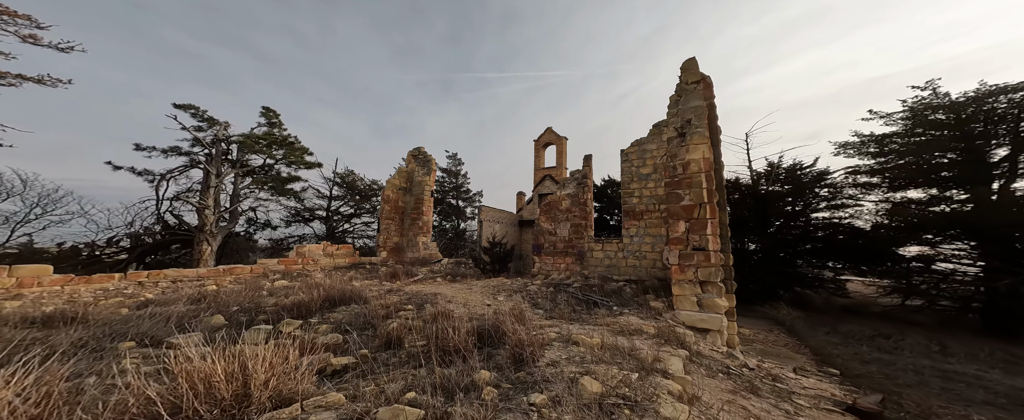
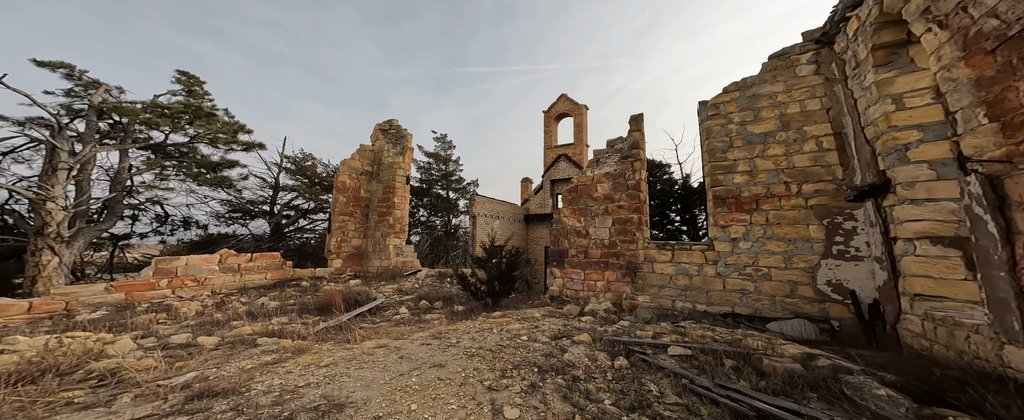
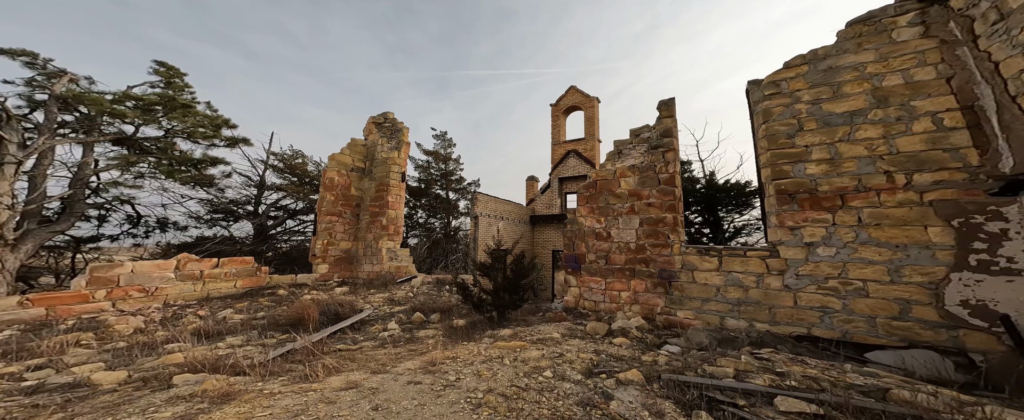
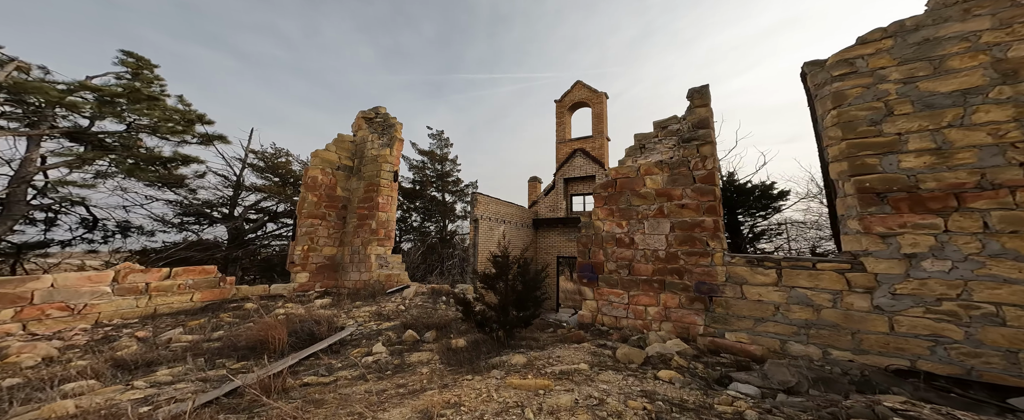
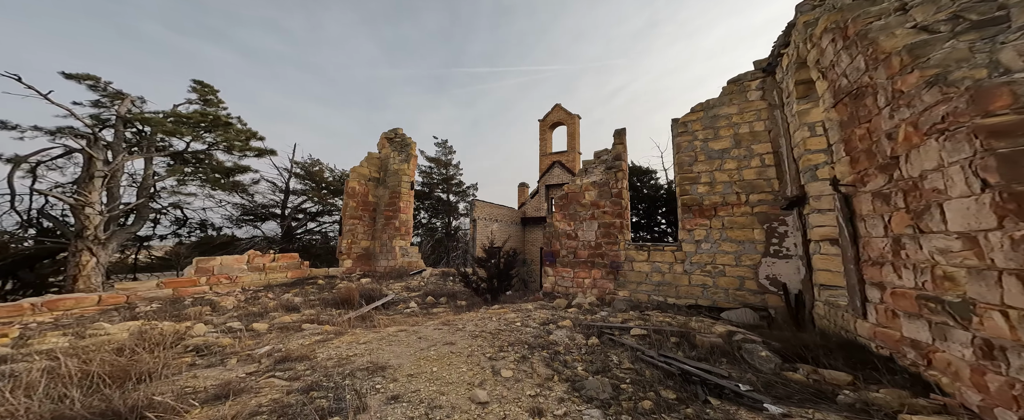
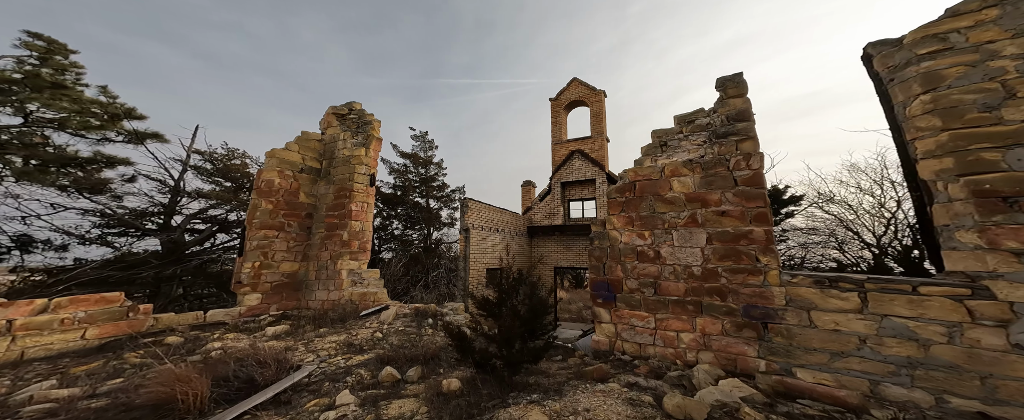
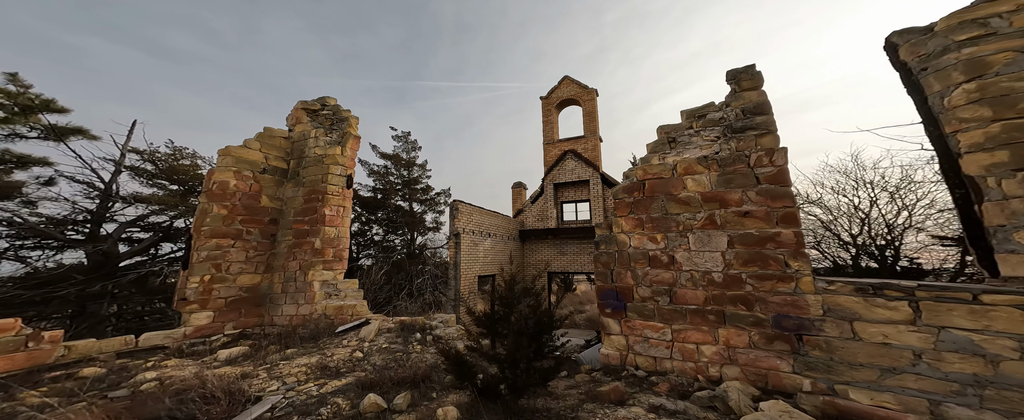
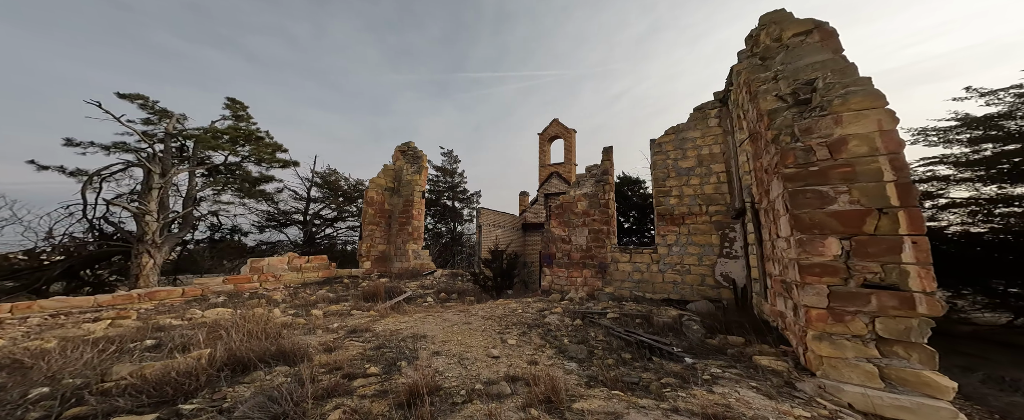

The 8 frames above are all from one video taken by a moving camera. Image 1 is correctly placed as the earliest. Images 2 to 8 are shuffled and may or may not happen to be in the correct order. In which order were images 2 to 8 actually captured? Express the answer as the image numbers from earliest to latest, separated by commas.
8, 5, 2, 3, 4, 6, 7
